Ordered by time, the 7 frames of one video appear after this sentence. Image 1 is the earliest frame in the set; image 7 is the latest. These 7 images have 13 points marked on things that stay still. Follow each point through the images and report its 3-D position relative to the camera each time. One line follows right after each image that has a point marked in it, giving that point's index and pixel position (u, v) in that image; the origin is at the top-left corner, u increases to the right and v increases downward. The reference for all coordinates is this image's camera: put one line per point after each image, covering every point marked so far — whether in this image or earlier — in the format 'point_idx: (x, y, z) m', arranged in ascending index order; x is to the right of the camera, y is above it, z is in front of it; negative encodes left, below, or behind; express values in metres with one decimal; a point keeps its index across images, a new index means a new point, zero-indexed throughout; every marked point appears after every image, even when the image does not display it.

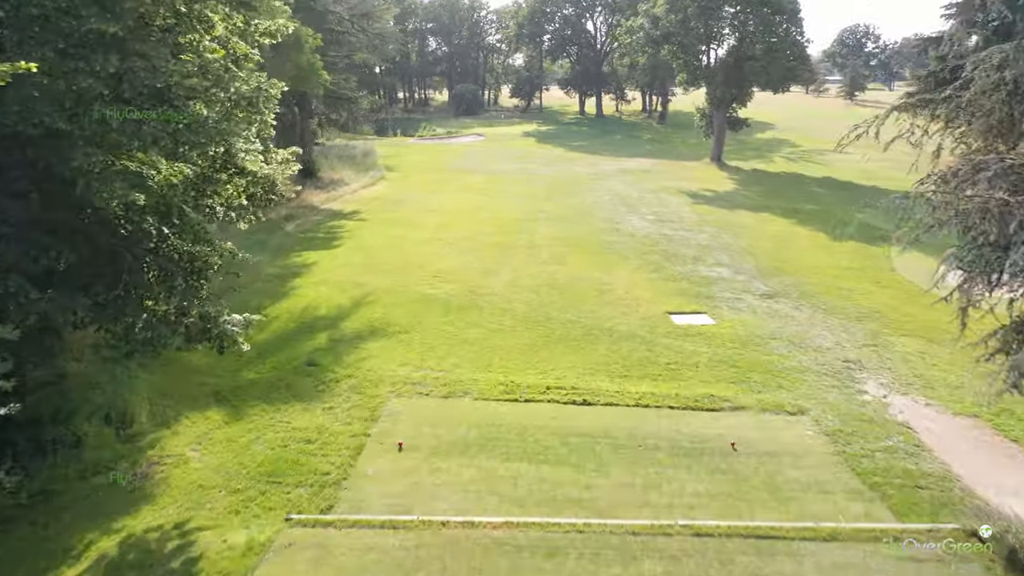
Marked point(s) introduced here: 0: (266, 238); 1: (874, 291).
0: (-5.3, +1.1, +15.9) m
1: (+6.1, 0.0, +12.2) m
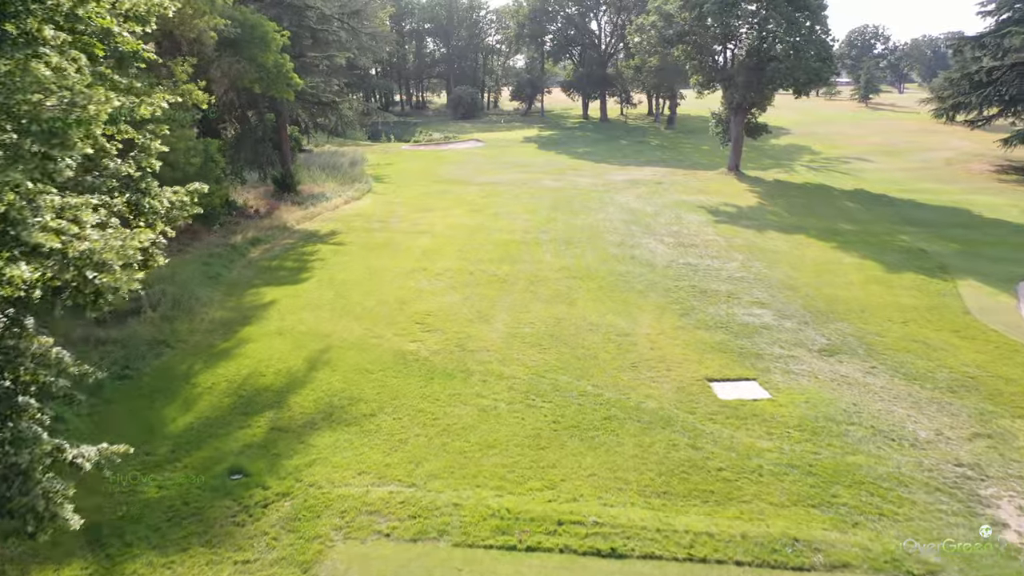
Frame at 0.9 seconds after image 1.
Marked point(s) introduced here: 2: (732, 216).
0: (-5.4, +0.4, +13.6) m
1: (+6.0, -0.8, +9.9) m
2: (+5.8, +1.9, +19.2) m
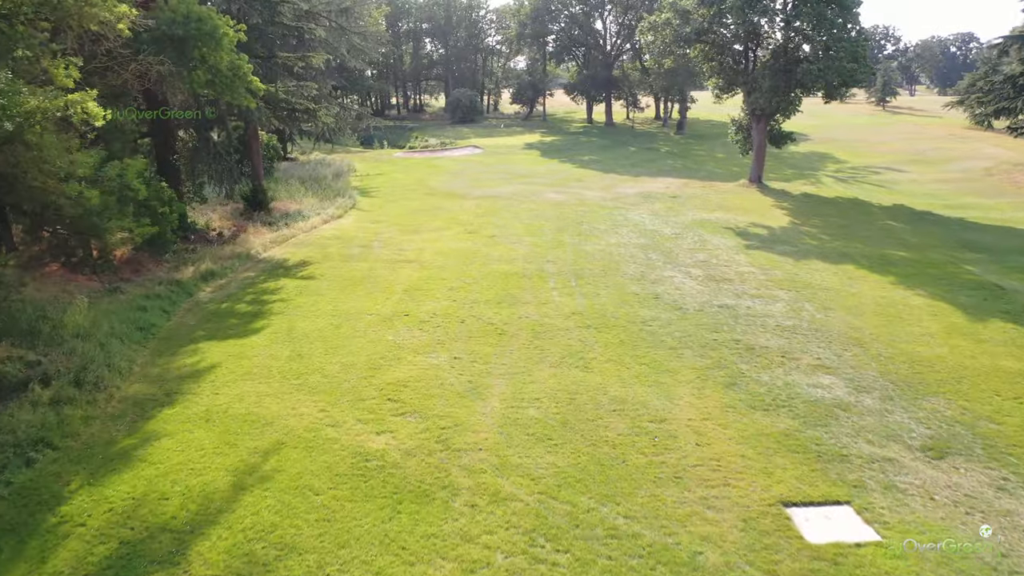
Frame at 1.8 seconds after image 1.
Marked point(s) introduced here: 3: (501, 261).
0: (-5.4, -0.4, +11.2) m
1: (+6.0, -1.5, +7.5) m
2: (+5.8, +1.1, +16.8) m
3: (-0.2, +0.6, +15.0) m
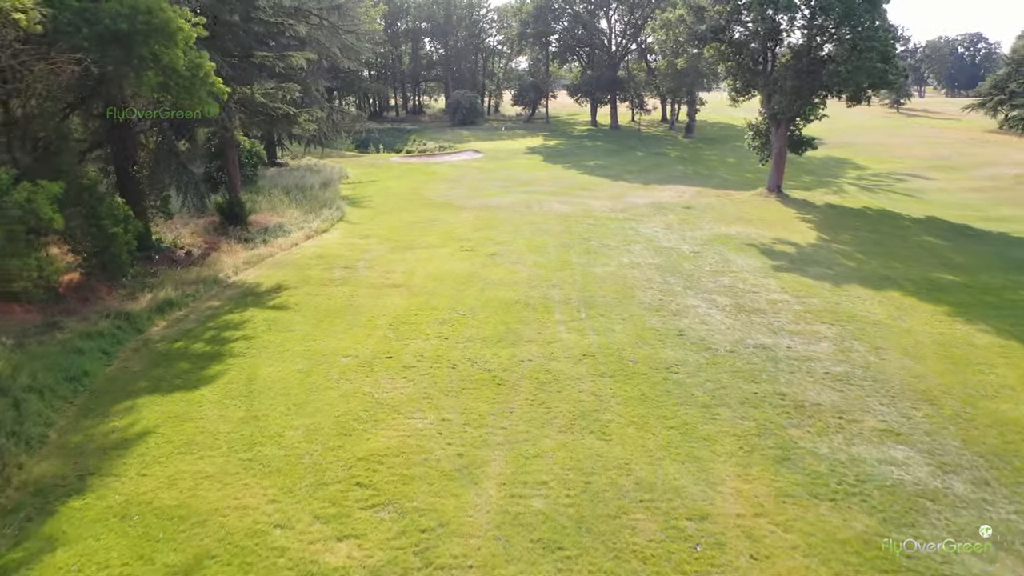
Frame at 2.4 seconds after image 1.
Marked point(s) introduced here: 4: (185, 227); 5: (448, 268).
0: (-5.3, -0.9, +9.5) m
1: (+6.0, -2.0, +5.8) m
2: (+5.8, +0.6, +15.1) m
3: (-0.2, 0.0, +13.3) m
4: (-7.4, +1.4, +16.5) m
5: (-1.3, +0.4, +14.6) m
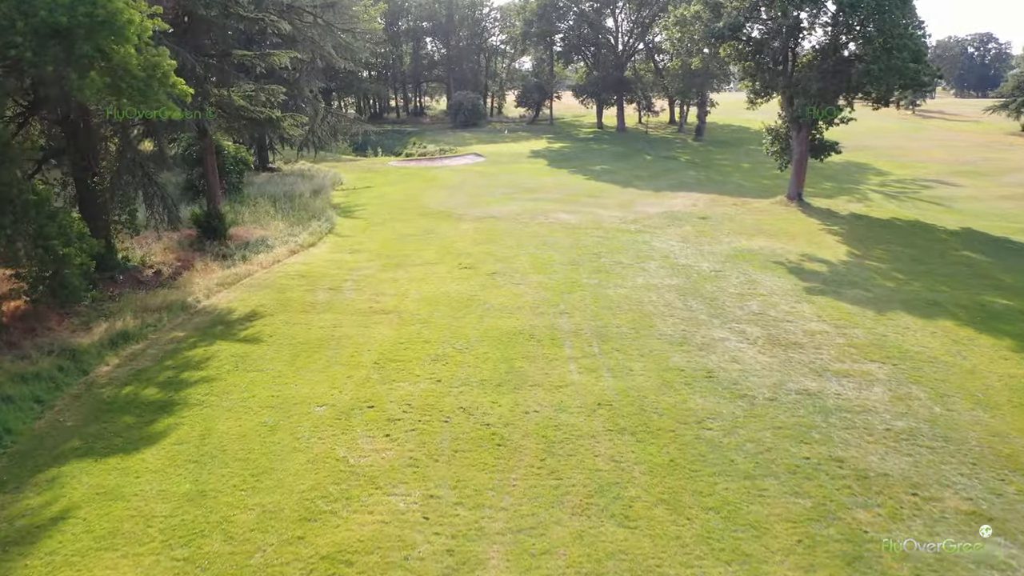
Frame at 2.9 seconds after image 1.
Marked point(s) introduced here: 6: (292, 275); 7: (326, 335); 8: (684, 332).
0: (-5.3, -1.3, +8.1) m
1: (+6.1, -2.5, +4.3) m
2: (+5.8, +0.1, +13.6) m
3: (-0.2, -0.4, +11.9) m
4: (-7.3, +0.9, +15.1) m
5: (-1.2, 0.0, +13.2) m
6: (-4.3, +0.3, +14.2) m
7: (-2.8, -0.7, +10.9) m
8: (+2.5, -0.6, +10.8) m
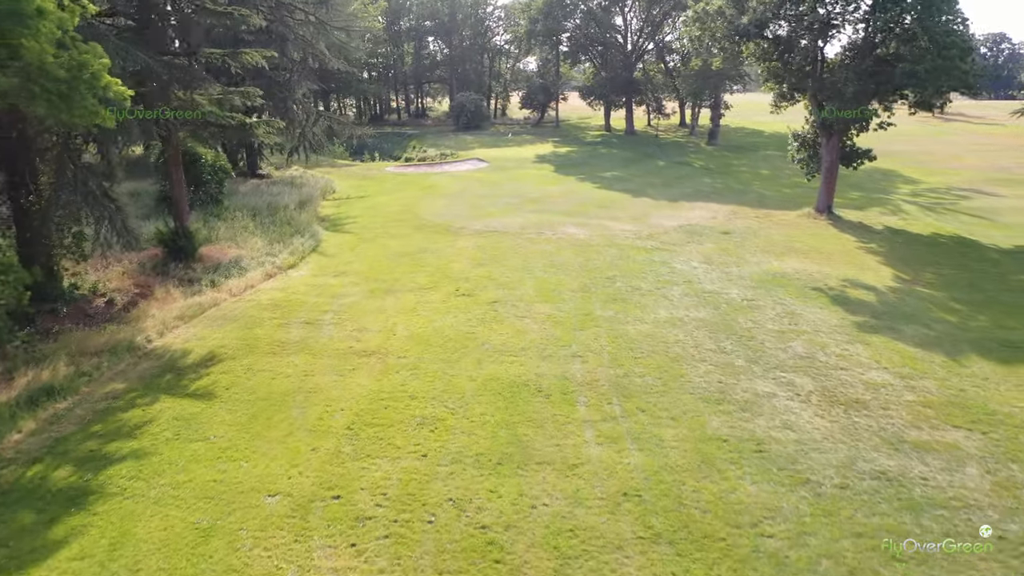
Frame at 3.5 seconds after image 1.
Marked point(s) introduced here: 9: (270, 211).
0: (-5.3, -1.9, +6.3) m
1: (+6.1, -3.0, +2.5) m
2: (+5.9, -0.4, +11.8) m
3: (-0.1, -0.9, +10.1) m
4: (-7.2, +0.4, +13.4) m
5: (-1.2, -0.6, +11.4) m
6: (-4.2, -0.3, +12.4) m
7: (-2.8, -1.2, +9.2) m
8: (+2.6, -1.2, +9.1) m
9: (-6.2, +2.0, +18.8) m
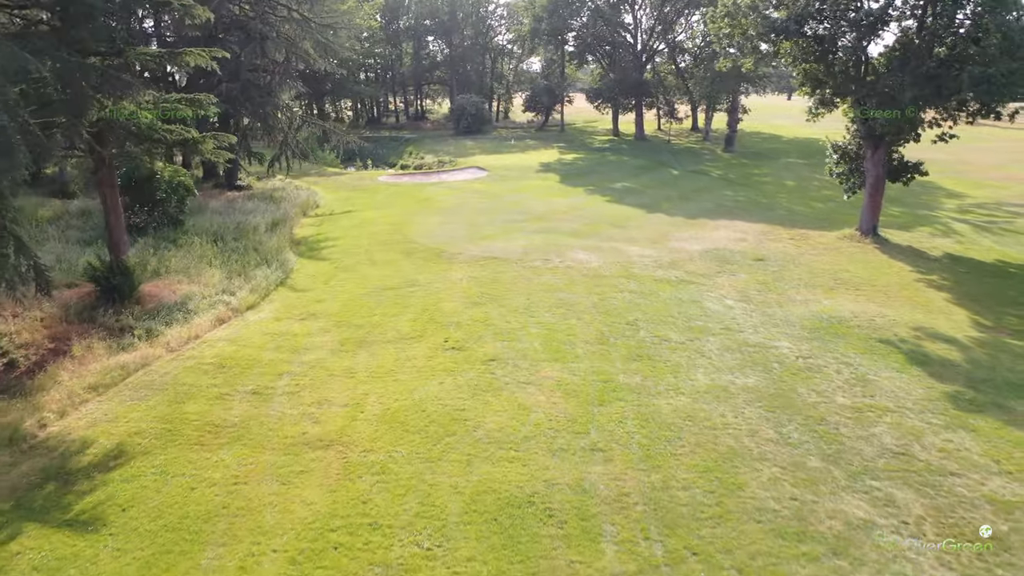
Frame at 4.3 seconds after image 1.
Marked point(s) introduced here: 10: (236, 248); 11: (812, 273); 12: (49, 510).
0: (-5.3, -2.6, +4.0) m
1: (+6.0, -3.8, +0.1) m
2: (+5.9, -1.2, +9.4) m
3: (-0.1, -1.7, +7.7) m
4: (-7.2, -0.3, +11.0) m
5: (-1.2, -1.3, +9.0) m
6: (-4.2, -1.0, +10.0) m
7: (-2.8, -2.0, +6.8) m
8: (+2.6, -2.0, +6.6) m
9: (-6.2, +1.2, +16.4) m
10: (-5.7, +0.8, +15.2) m
11: (+6.2, +0.3, +15.1) m
12: (-4.2, -2.0, +6.6) m
